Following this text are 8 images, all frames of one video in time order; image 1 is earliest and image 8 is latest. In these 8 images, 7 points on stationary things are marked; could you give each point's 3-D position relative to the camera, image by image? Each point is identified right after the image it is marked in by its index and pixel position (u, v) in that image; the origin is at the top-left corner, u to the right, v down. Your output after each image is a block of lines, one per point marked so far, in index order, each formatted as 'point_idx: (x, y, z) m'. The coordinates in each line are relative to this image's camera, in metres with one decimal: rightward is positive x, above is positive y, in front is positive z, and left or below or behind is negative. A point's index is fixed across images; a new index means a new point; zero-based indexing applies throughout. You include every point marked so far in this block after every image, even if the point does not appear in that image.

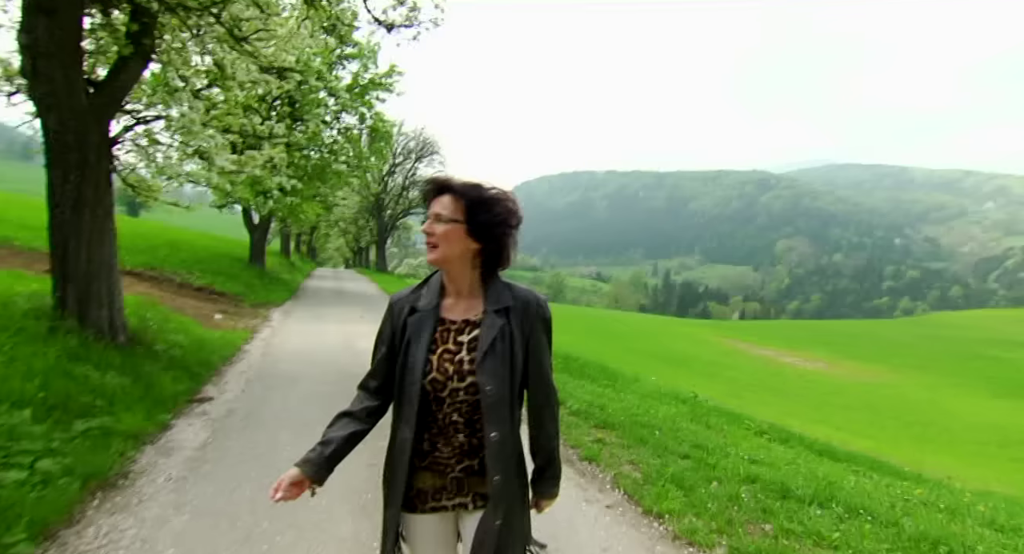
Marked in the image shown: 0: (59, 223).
0: (-9.0, +1.0, +9.5) m
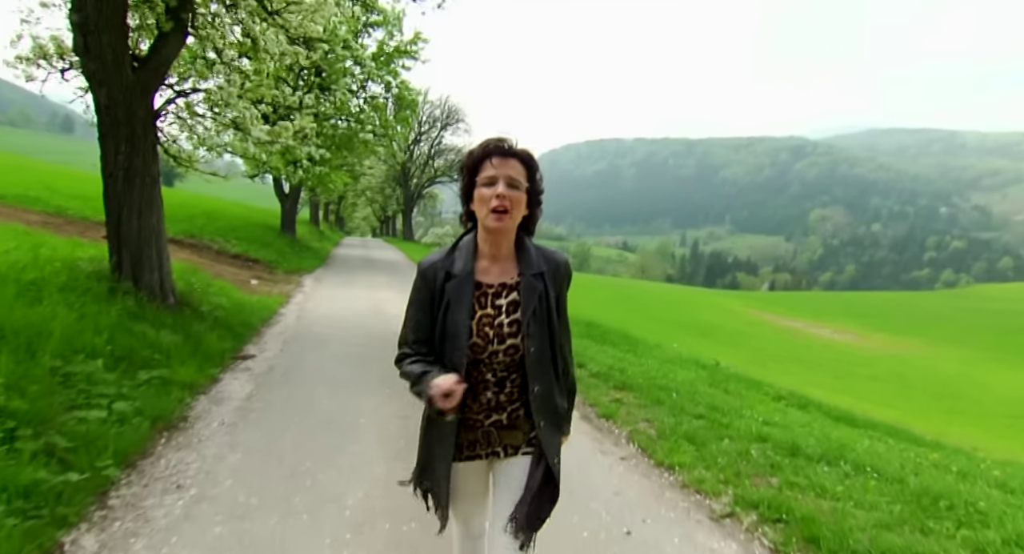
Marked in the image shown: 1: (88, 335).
0: (-8.6, +1.8, +10.2) m
1: (-6.8, -0.9, +7.7) m
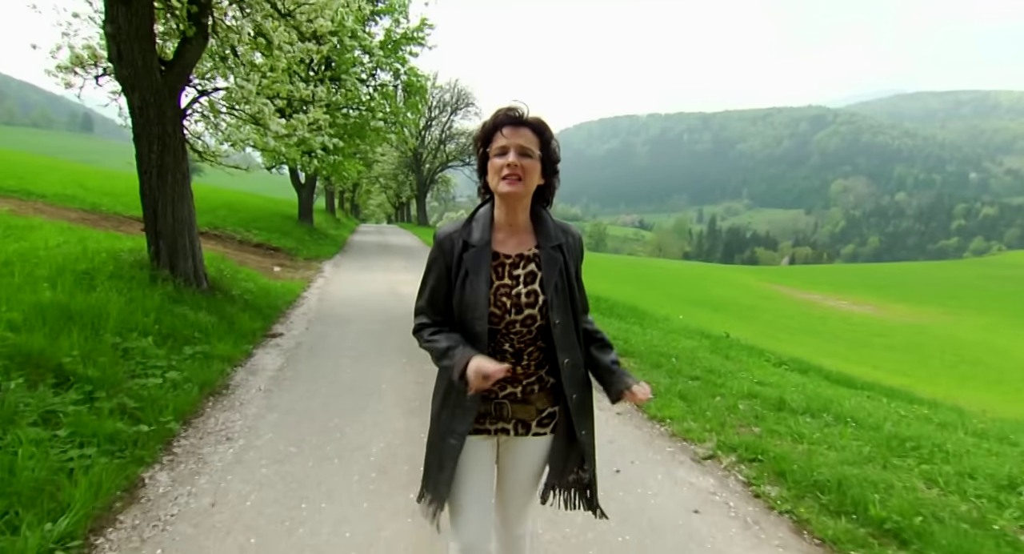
0: (-8.5, +2.0, +11.1) m
1: (-6.8, -0.7, +8.6) m
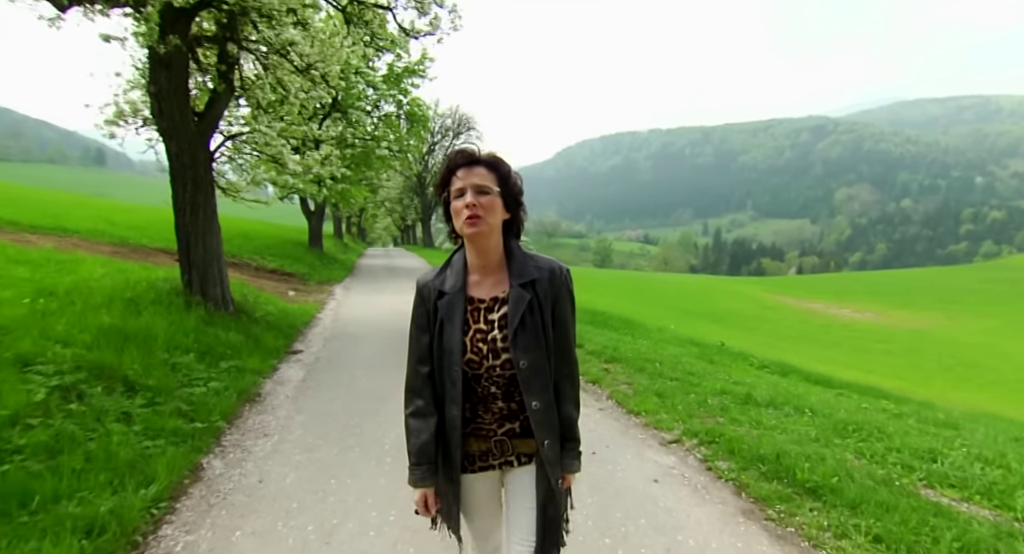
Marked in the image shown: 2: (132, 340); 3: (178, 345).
0: (-8.6, +1.3, +12.4) m
1: (-6.9, -1.2, +9.8) m
2: (-7.0, -1.2, +8.7) m
3: (-6.7, -1.4, +9.4) m
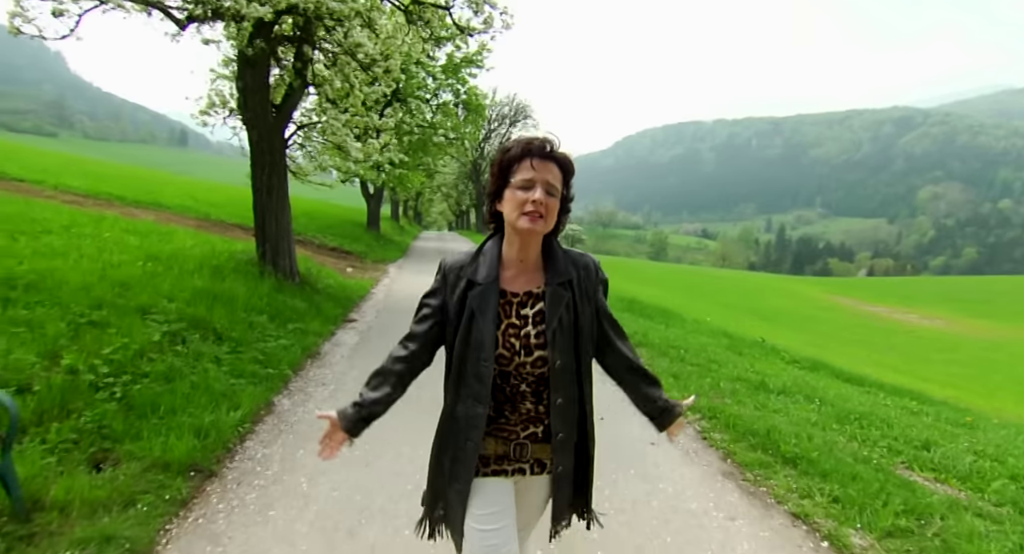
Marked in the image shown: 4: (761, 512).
0: (-7.5, +2.2, +14.2) m
1: (-6.2, -0.5, +11.4) m
2: (-6.4, -0.5, +10.4) m
3: (-6.0, -0.7, +11.1) m
4: (+2.7, -2.6, +5.2) m
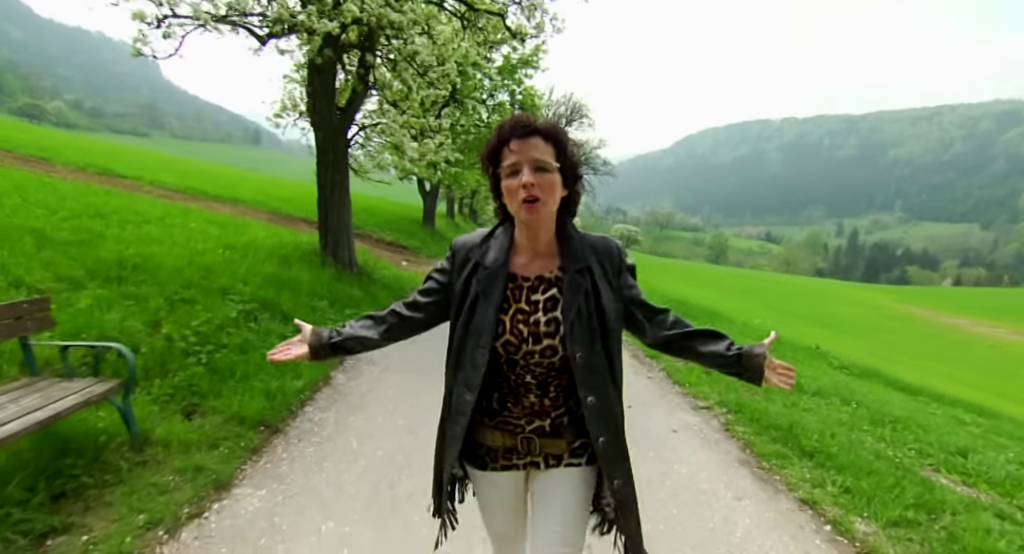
0: (-6.1, +2.5, +15.5) m
1: (-5.2, -0.2, +12.6) m
2: (-5.5, -0.2, +11.6) m
3: (-5.0, -0.4, +12.2) m
4: (+3.0, -2.5, +5.4) m
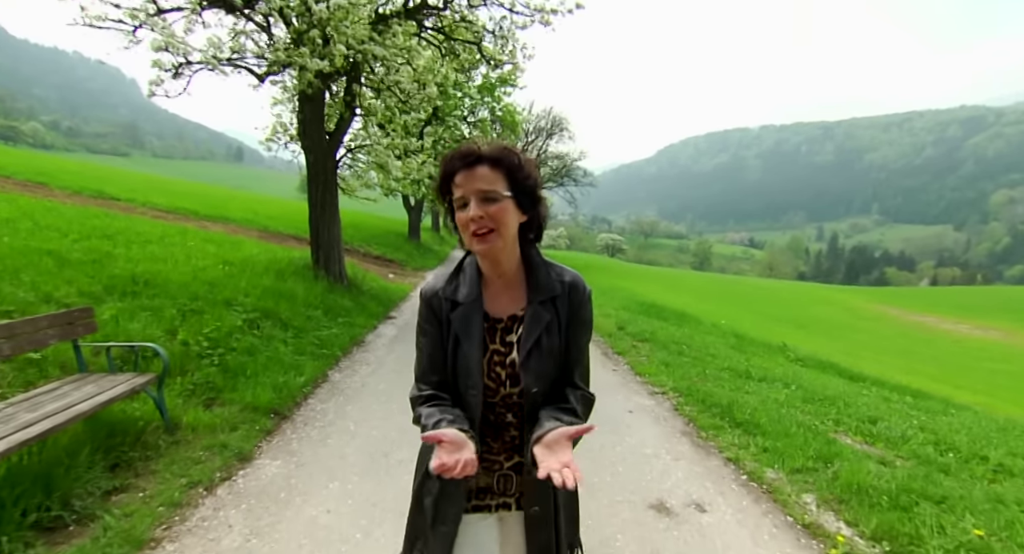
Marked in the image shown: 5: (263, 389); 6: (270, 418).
0: (-6.8, +2.1, +16.5) m
1: (-5.7, -0.6, +13.6) m
2: (-6.1, -0.5, +12.5) m
3: (-5.6, -0.7, +13.2) m
4: (+2.6, -2.5, +6.6) m
5: (-4.0, -1.8, +7.6) m
6: (-3.6, -2.1, +7.0) m
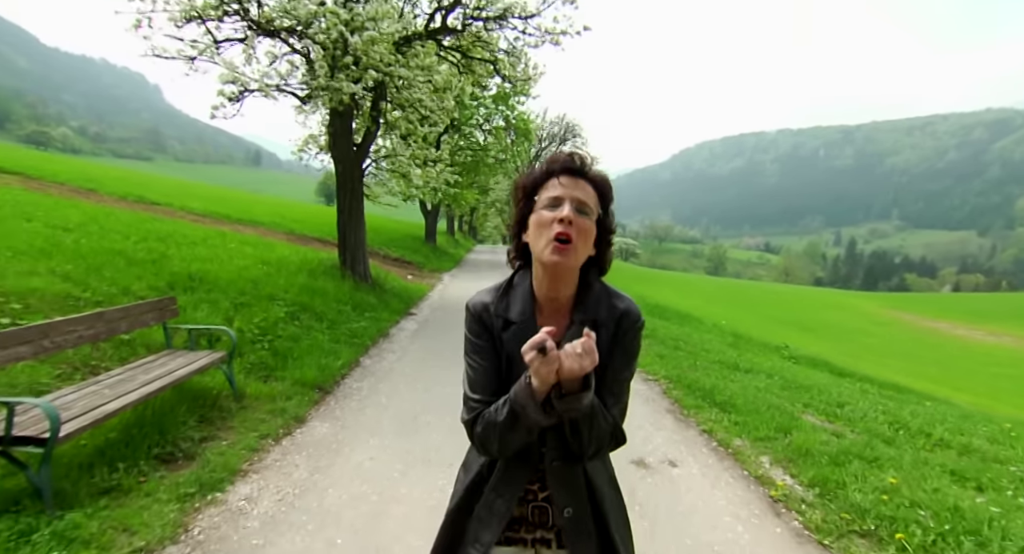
0: (-6.4, +2.1, +17.9) m
1: (-5.4, -0.5, +15.0) m
2: (-5.8, -0.5, +13.9) m
3: (-5.3, -0.7, +14.6) m
4: (+2.8, -2.5, +7.7) m
5: (-3.9, -1.7, +8.9) m
6: (-3.5, -2.0, +8.3) m
